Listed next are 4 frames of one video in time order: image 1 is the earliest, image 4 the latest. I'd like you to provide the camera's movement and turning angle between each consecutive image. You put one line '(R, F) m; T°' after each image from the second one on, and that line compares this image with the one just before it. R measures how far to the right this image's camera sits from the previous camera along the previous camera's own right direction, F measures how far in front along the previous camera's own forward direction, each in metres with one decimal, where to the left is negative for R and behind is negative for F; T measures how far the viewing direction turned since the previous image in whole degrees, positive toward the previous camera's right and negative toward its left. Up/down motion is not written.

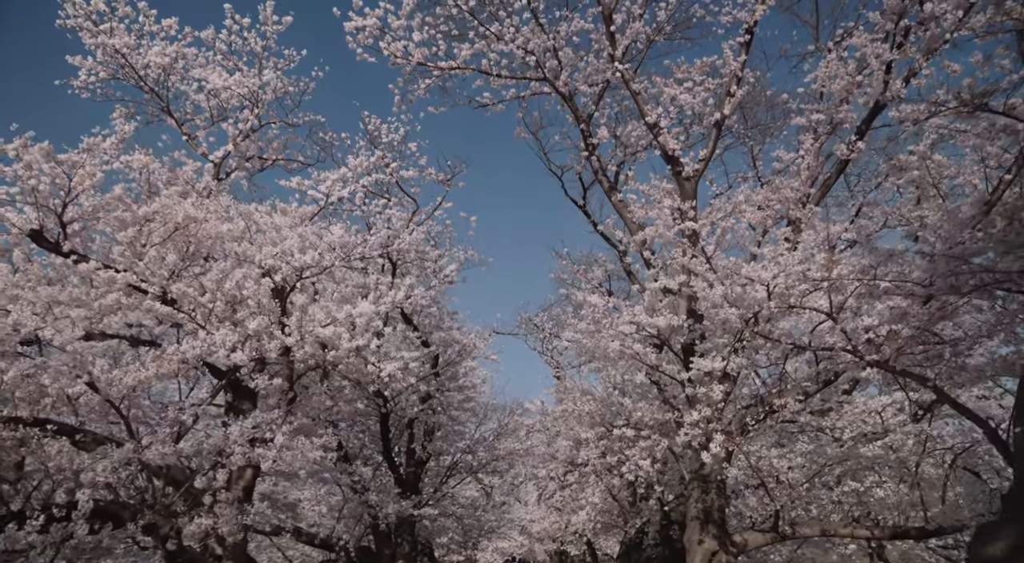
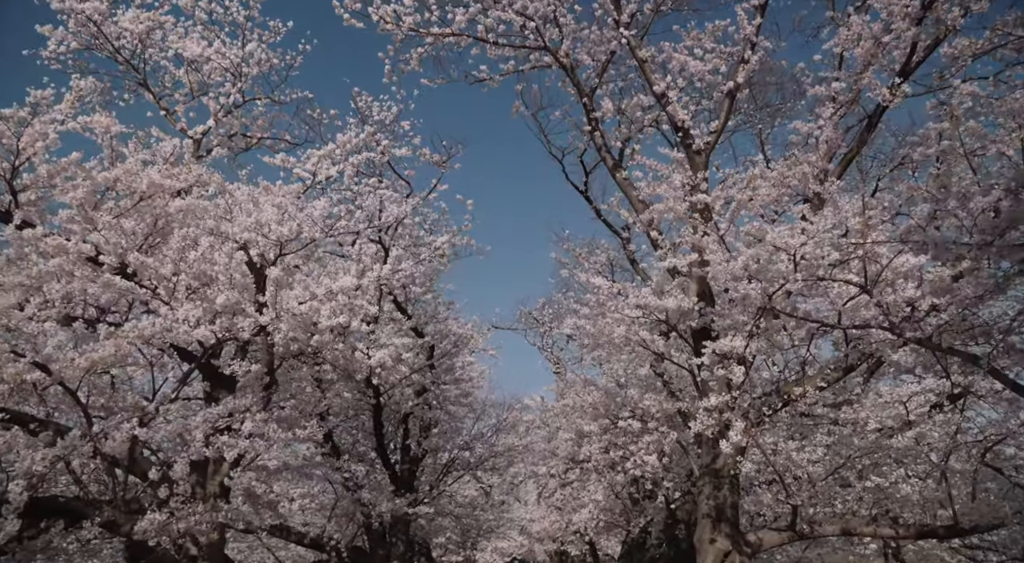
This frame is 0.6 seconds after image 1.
(0.0, +0.7) m; 0°
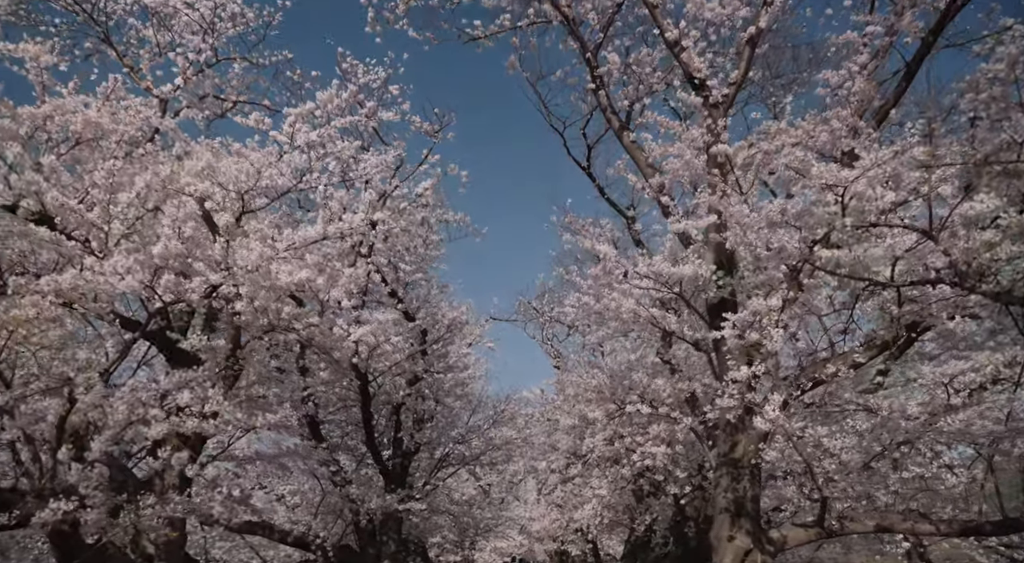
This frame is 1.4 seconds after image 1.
(0.0, +0.9) m; 0°
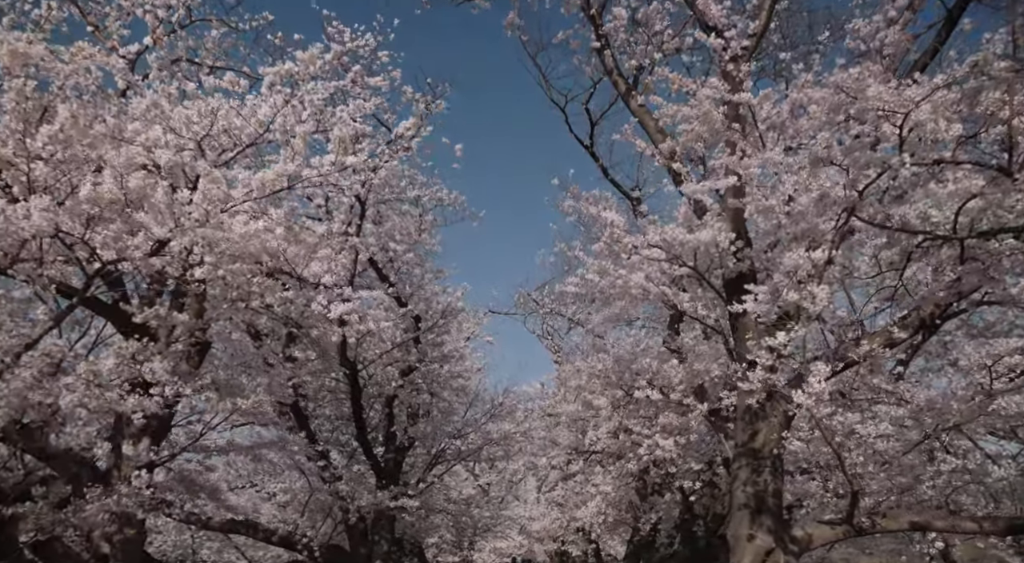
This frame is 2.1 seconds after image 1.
(0.0, +0.8) m; 0°
